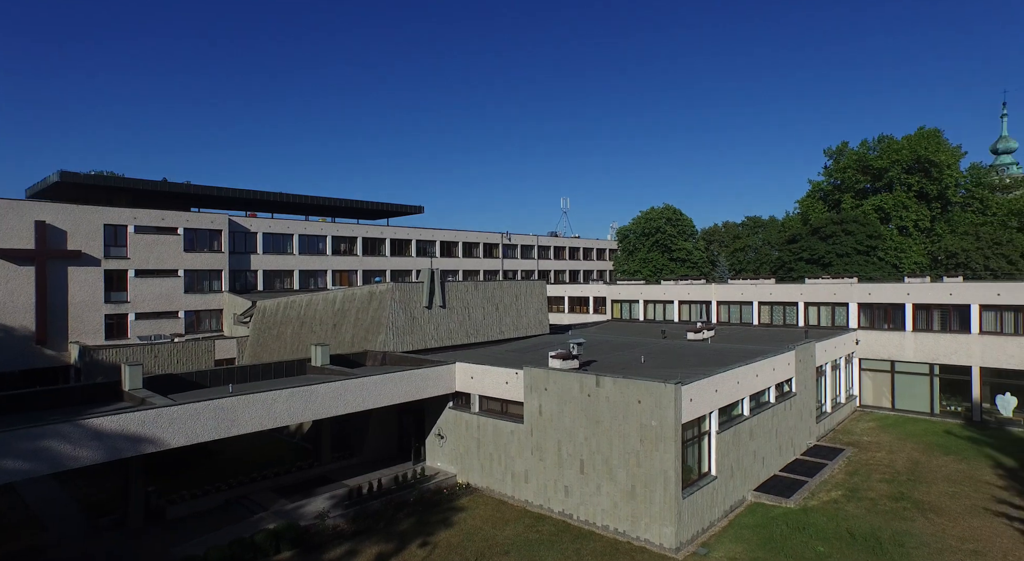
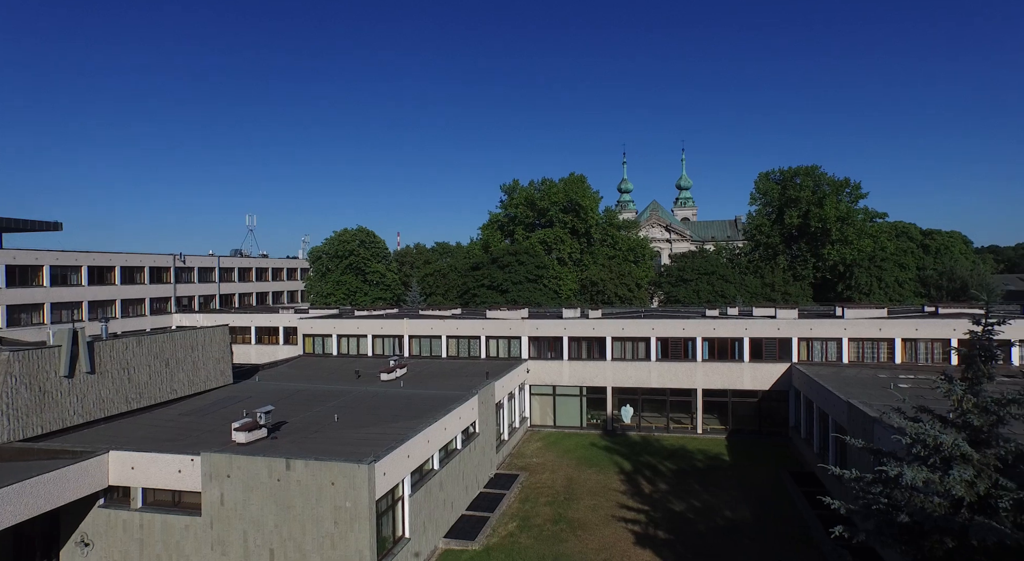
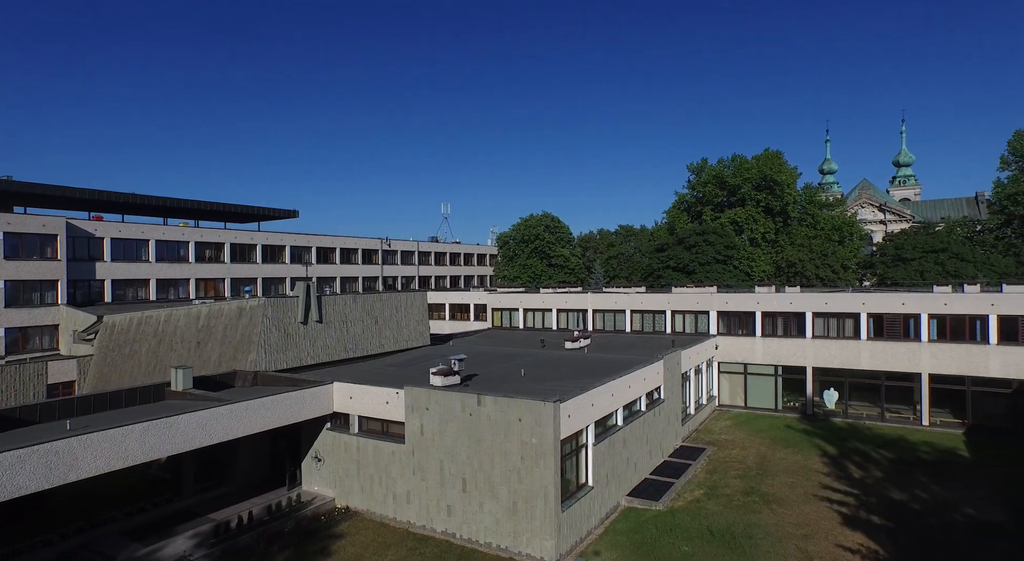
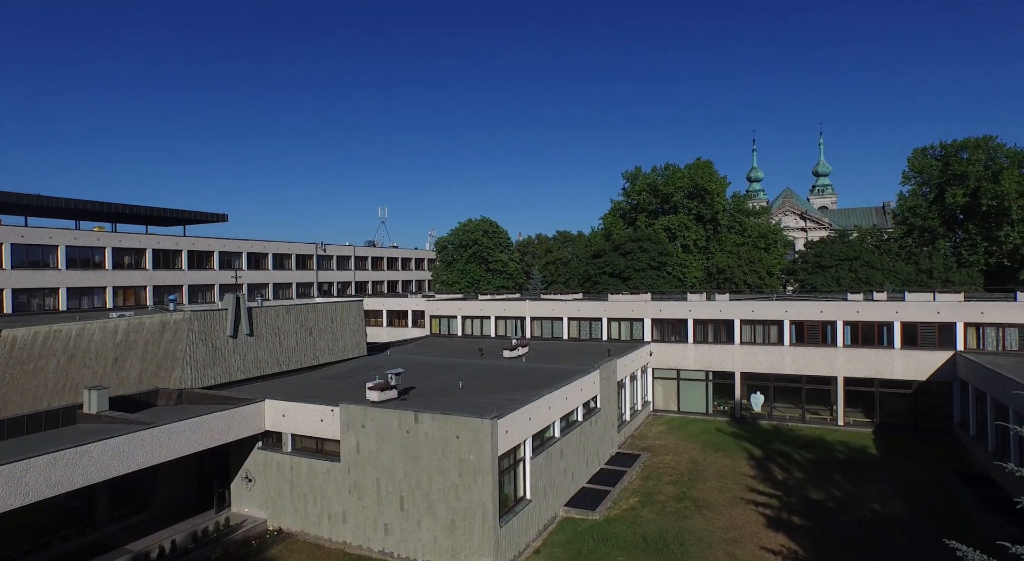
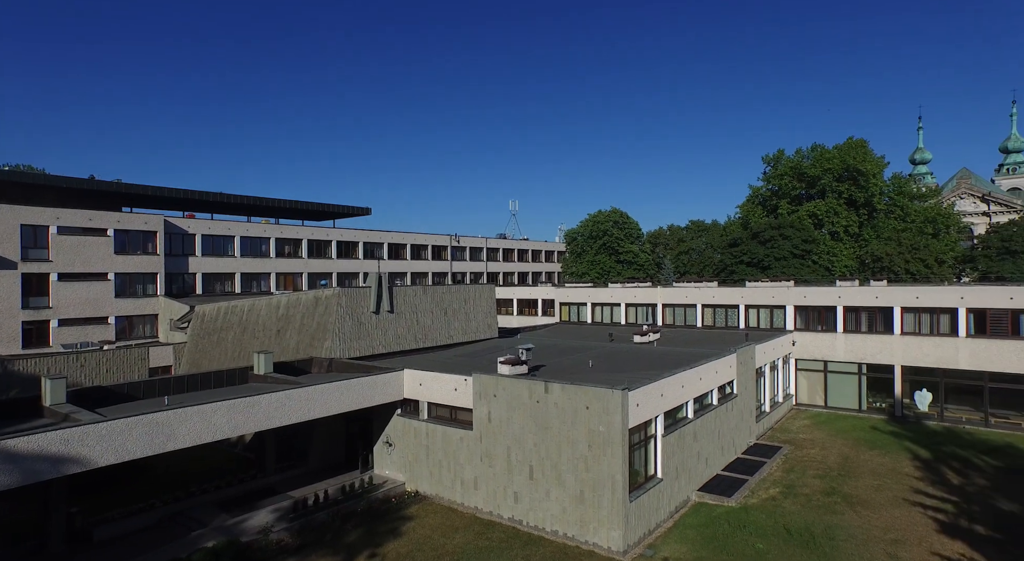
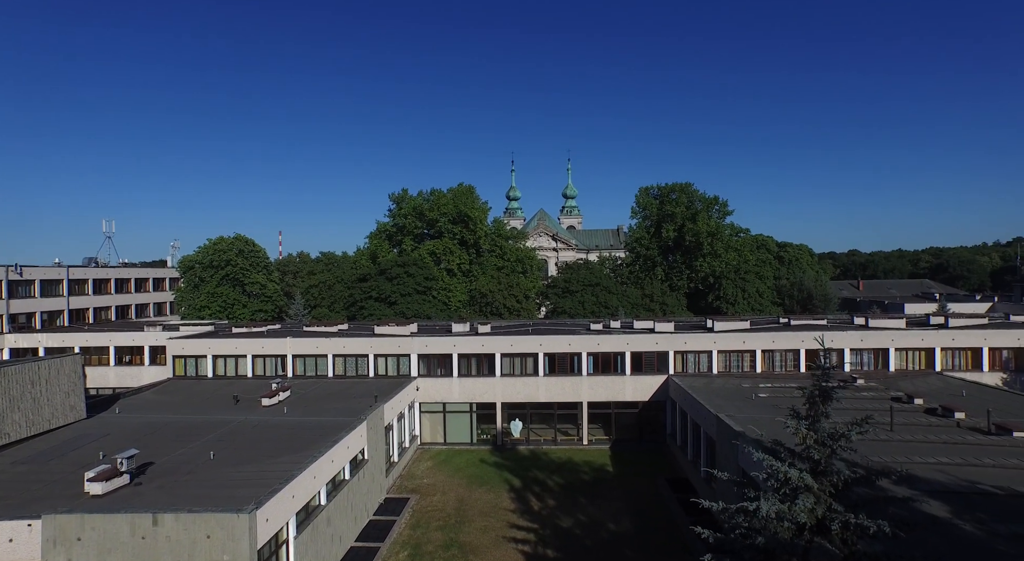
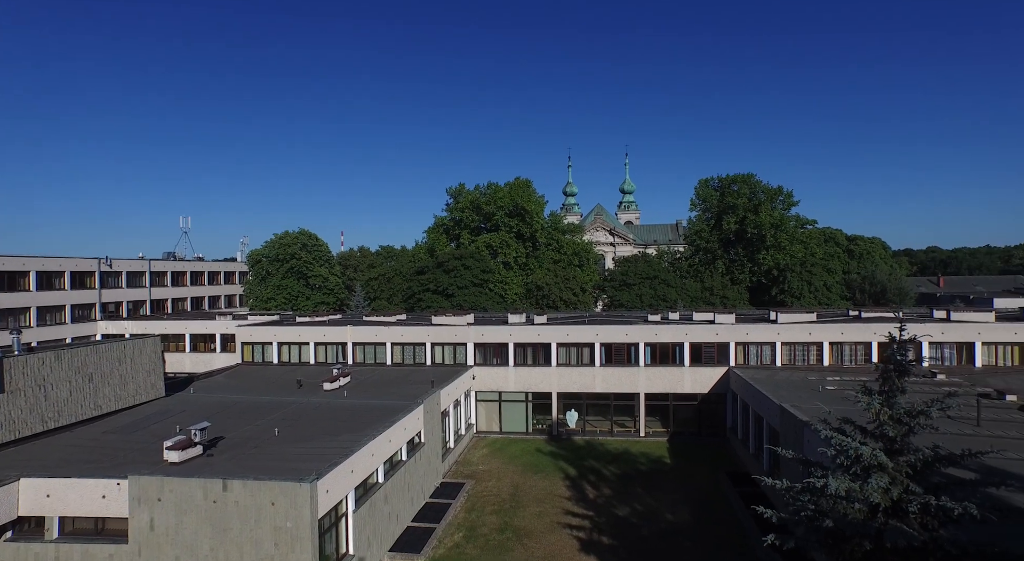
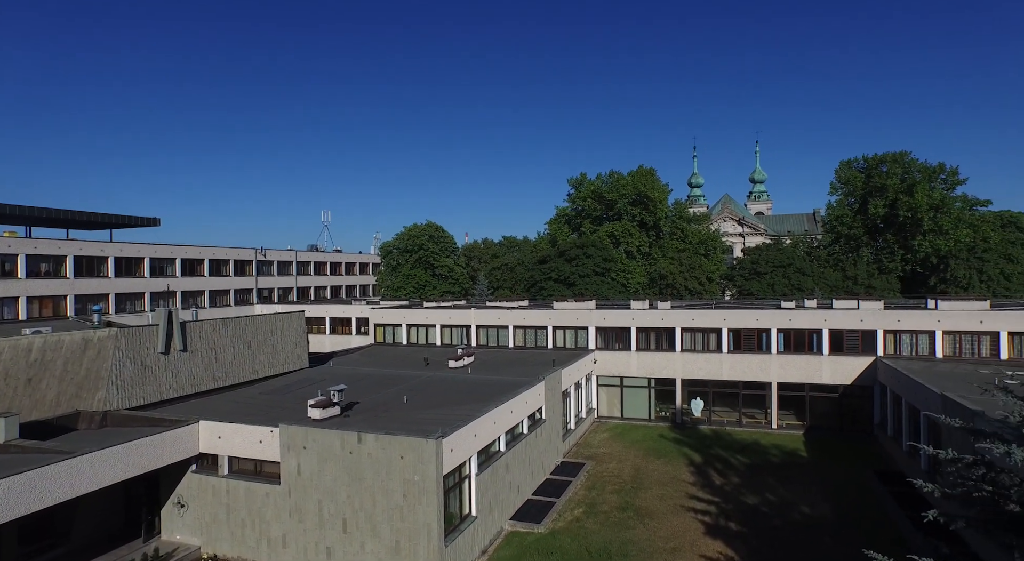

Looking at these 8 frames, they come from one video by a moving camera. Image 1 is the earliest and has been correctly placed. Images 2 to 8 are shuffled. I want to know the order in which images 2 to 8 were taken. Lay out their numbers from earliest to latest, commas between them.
5, 3, 4, 8, 2, 7, 6
